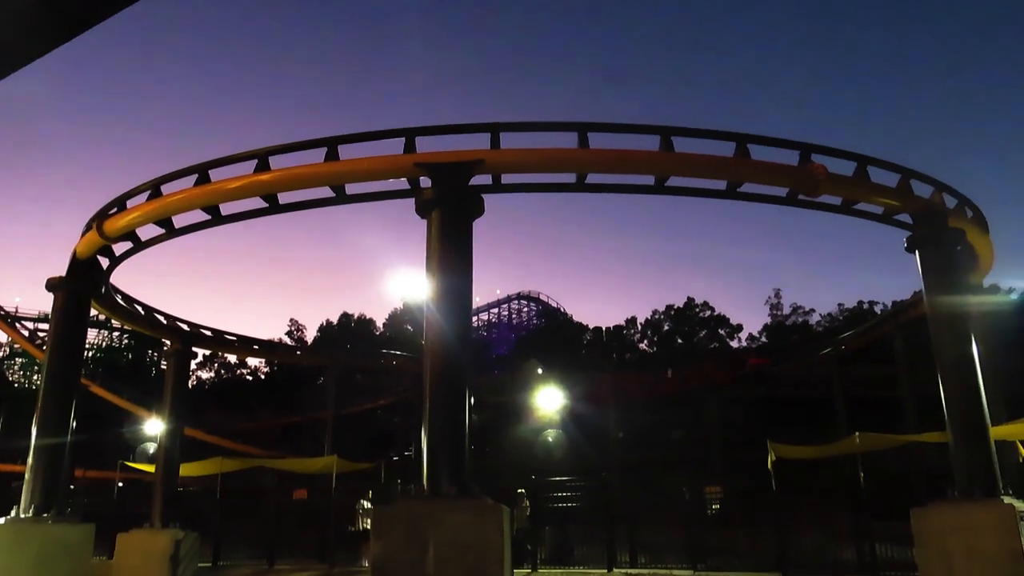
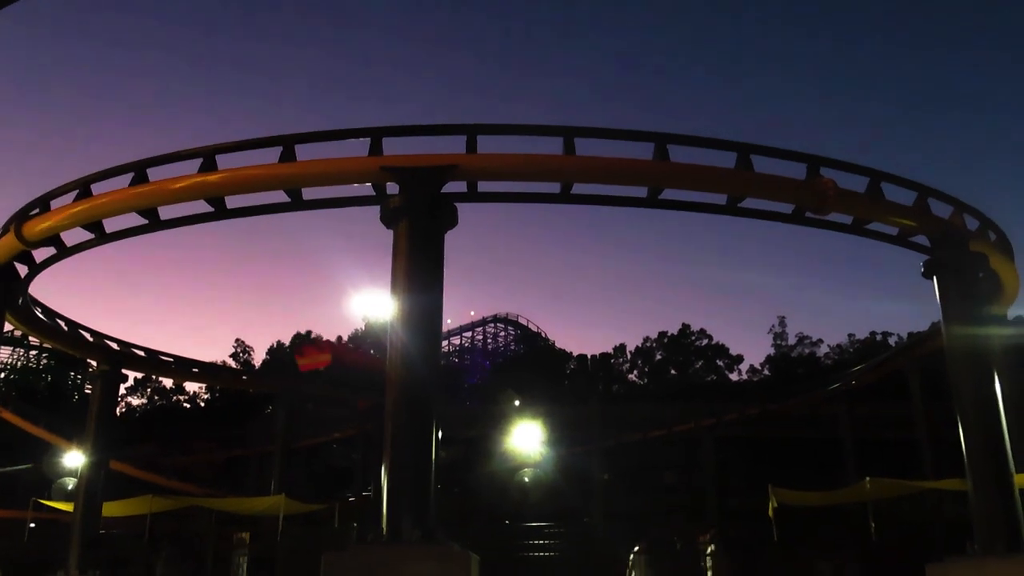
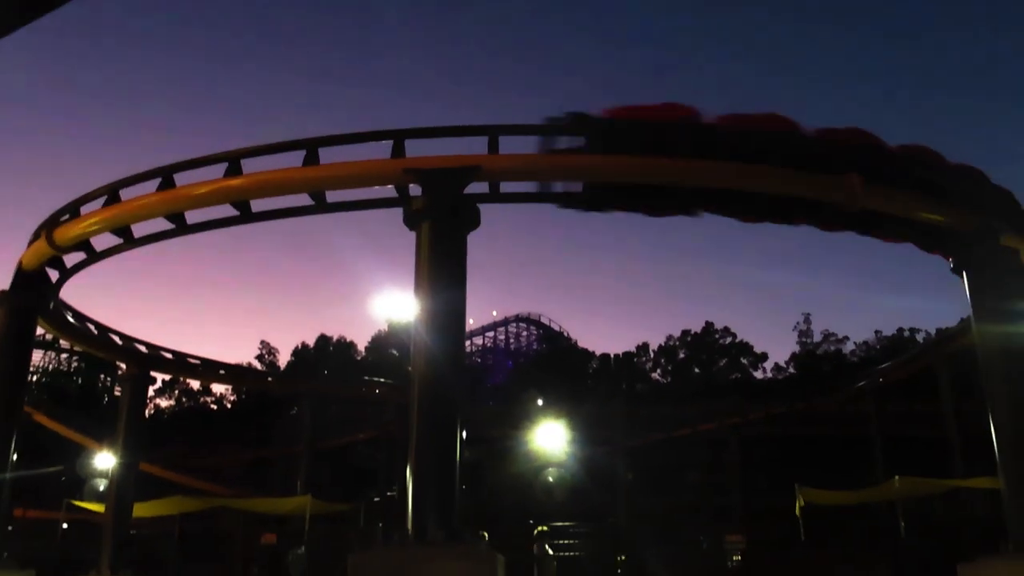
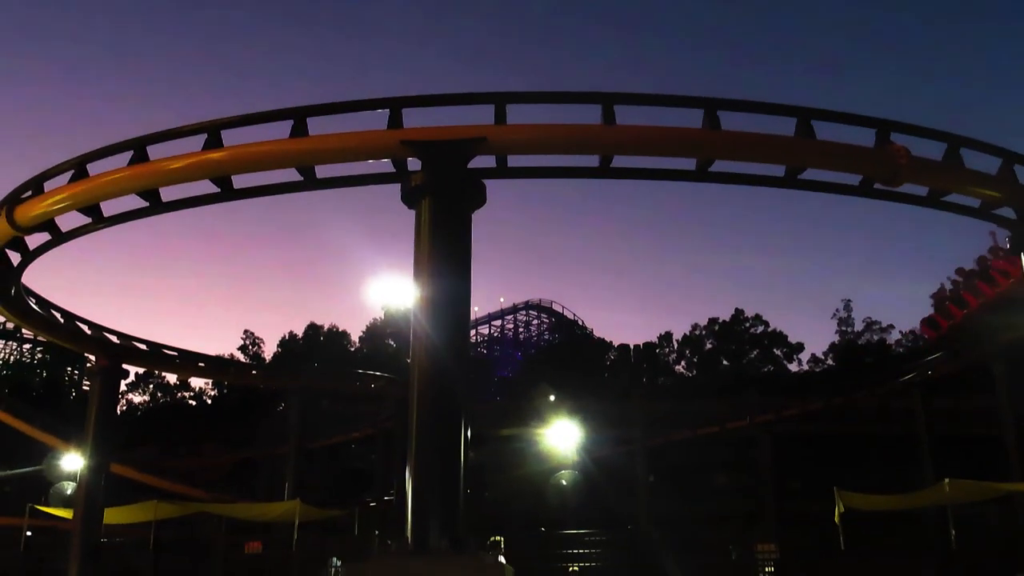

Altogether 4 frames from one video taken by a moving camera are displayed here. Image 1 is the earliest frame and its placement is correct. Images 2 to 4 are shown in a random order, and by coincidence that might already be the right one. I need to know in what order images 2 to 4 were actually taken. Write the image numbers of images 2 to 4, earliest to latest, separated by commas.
4, 3, 2
